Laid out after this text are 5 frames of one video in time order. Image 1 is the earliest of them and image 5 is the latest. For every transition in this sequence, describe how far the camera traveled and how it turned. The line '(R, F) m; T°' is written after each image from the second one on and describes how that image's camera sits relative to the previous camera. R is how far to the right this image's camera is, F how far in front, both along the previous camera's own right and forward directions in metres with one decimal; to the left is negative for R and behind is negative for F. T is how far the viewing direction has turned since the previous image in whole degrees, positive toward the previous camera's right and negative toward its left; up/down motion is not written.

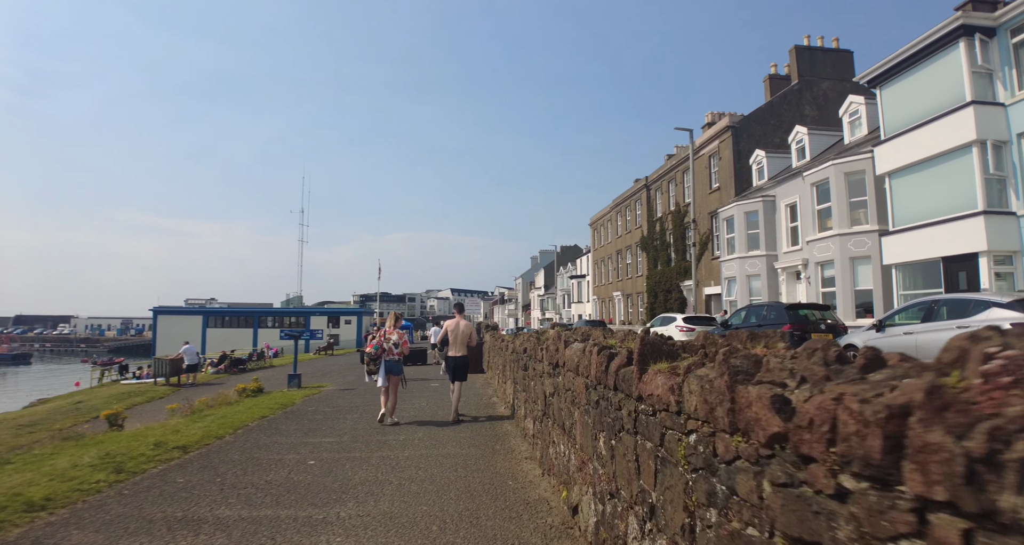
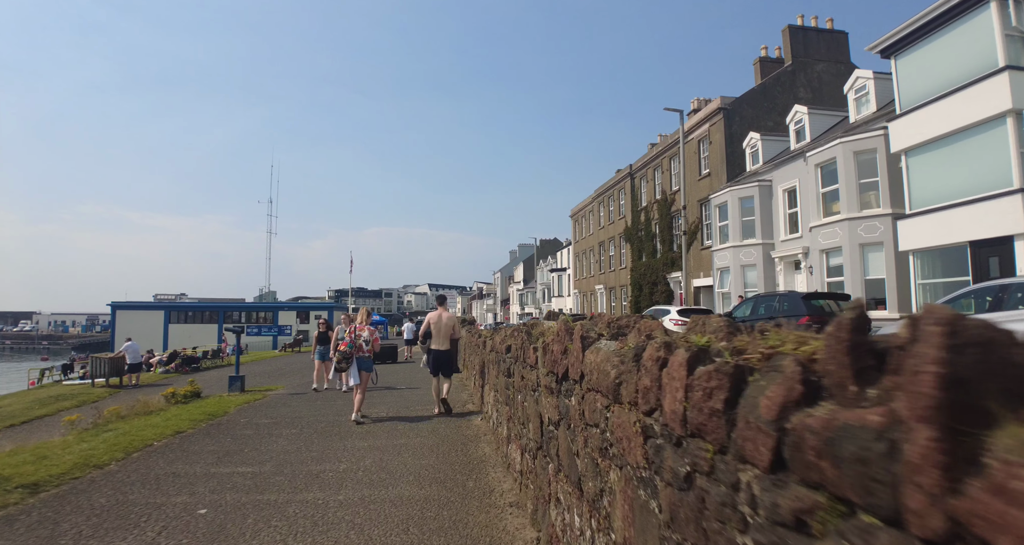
(0.0, +2.0) m; +2°
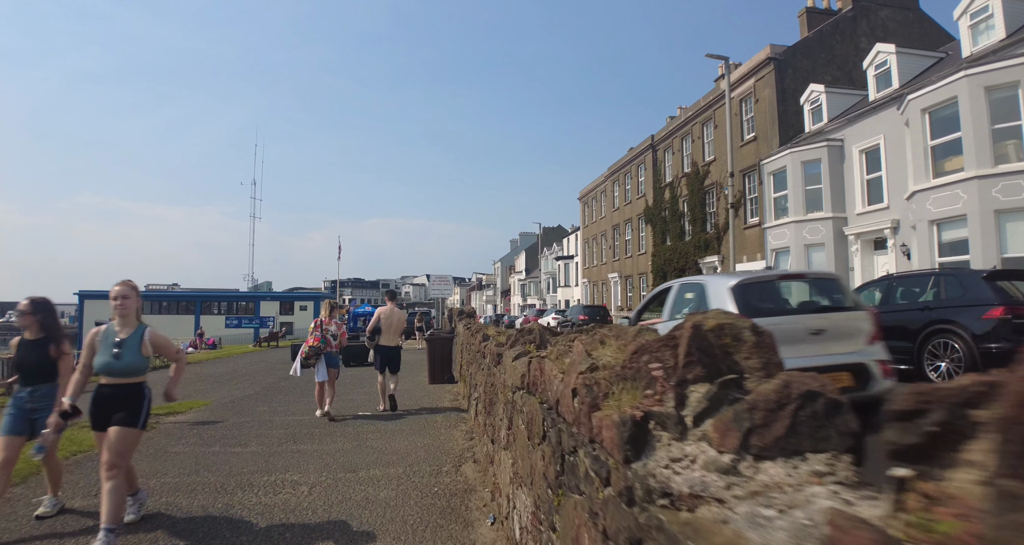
(-0.3, +4.5) m; 0°
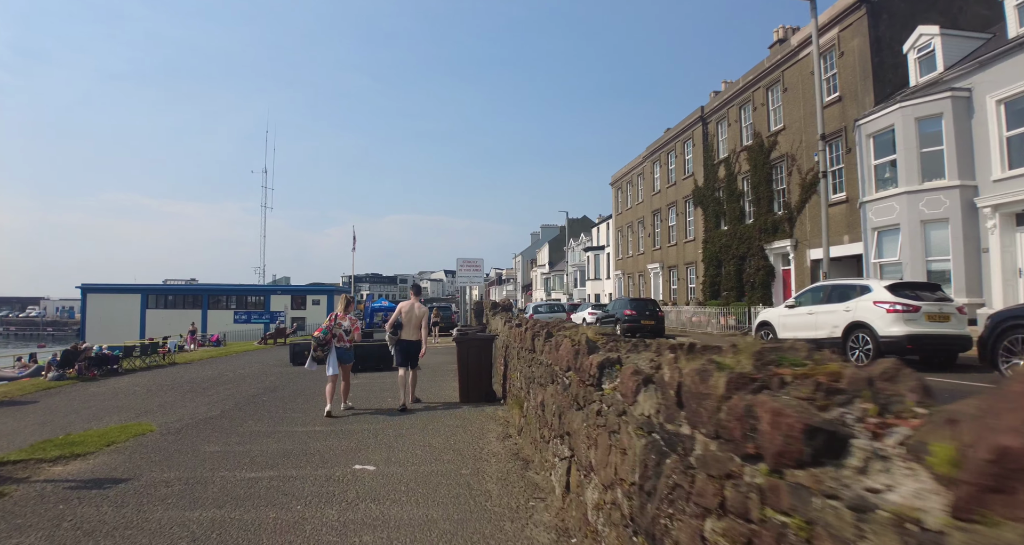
(-0.7, +3.5) m; -2°
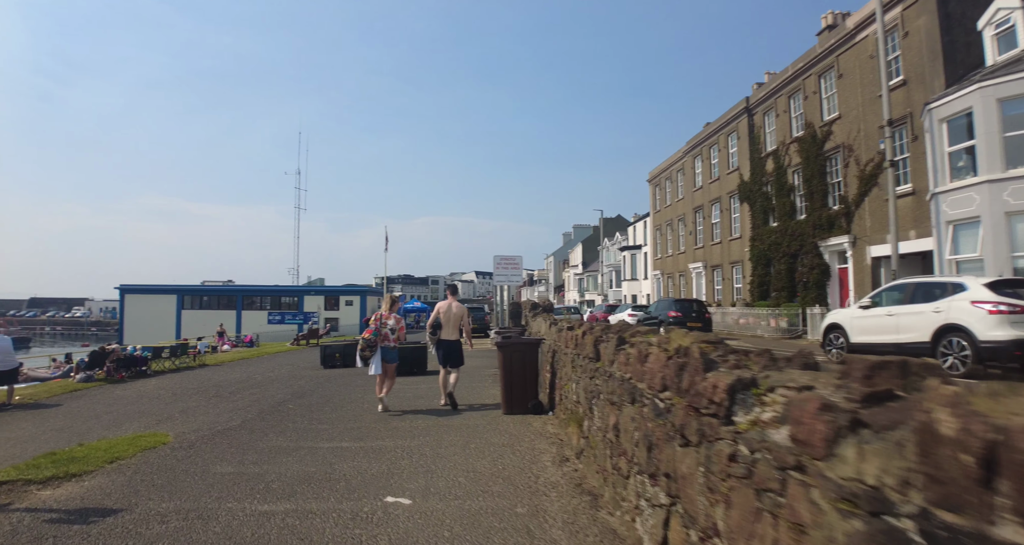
(-0.2, +0.9) m; -3°
